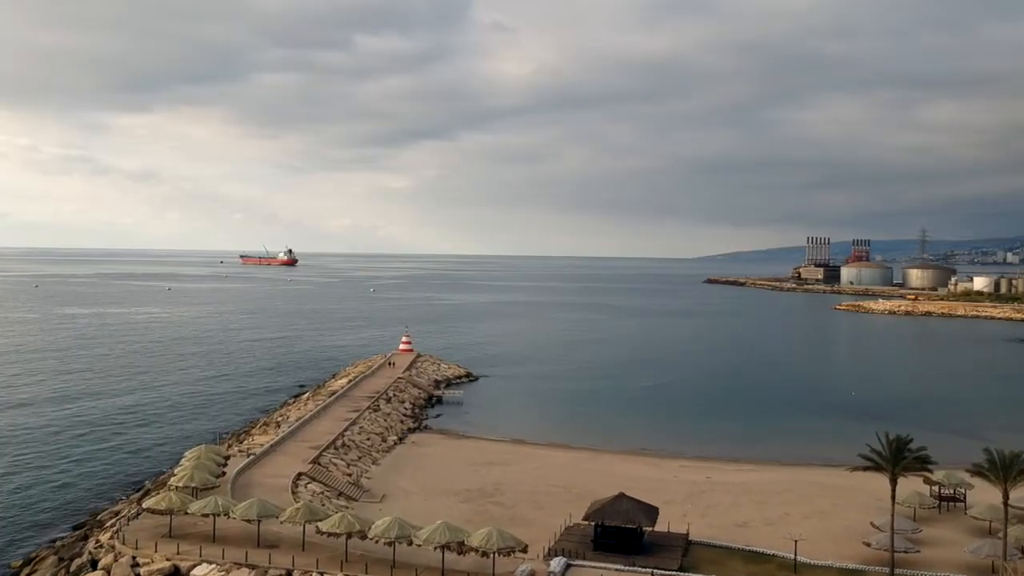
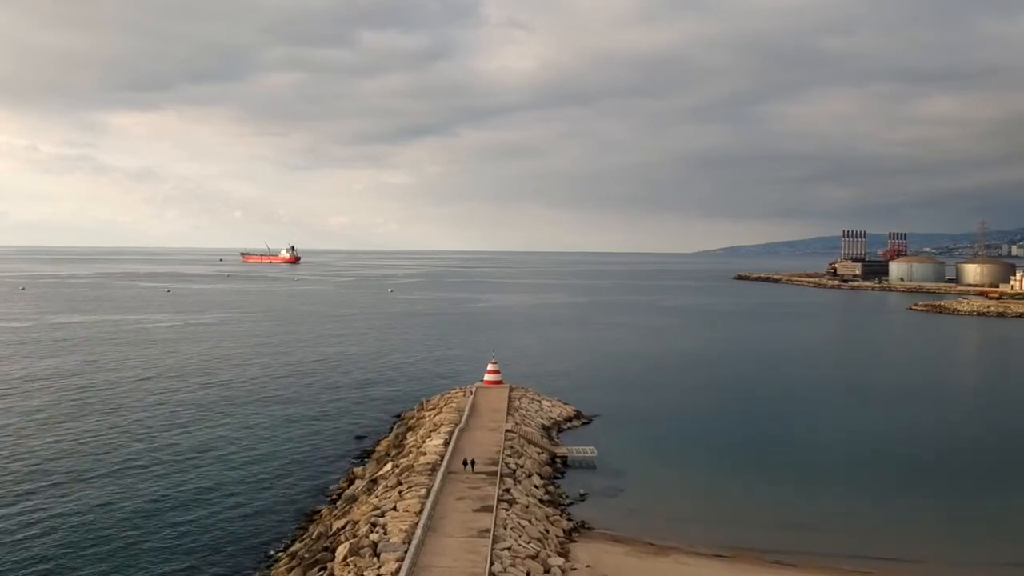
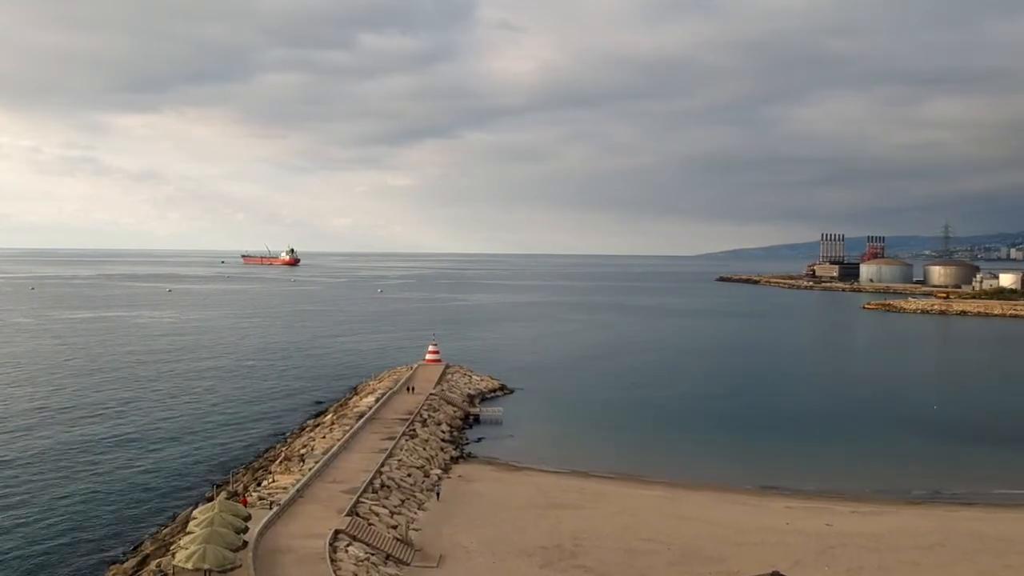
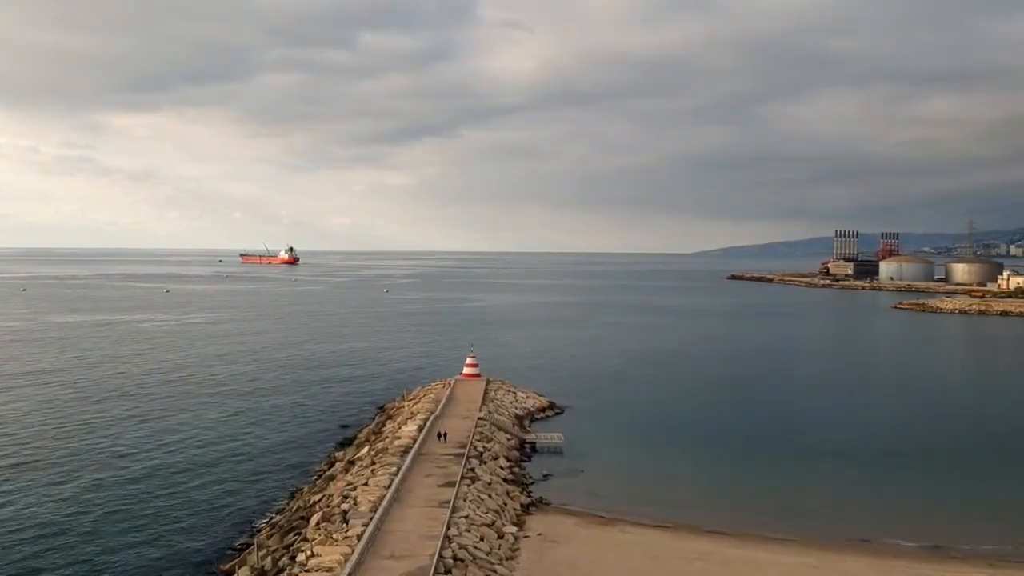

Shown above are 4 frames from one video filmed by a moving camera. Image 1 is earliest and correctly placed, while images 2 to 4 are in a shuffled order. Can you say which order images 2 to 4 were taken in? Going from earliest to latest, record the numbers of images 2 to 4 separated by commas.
3, 4, 2
